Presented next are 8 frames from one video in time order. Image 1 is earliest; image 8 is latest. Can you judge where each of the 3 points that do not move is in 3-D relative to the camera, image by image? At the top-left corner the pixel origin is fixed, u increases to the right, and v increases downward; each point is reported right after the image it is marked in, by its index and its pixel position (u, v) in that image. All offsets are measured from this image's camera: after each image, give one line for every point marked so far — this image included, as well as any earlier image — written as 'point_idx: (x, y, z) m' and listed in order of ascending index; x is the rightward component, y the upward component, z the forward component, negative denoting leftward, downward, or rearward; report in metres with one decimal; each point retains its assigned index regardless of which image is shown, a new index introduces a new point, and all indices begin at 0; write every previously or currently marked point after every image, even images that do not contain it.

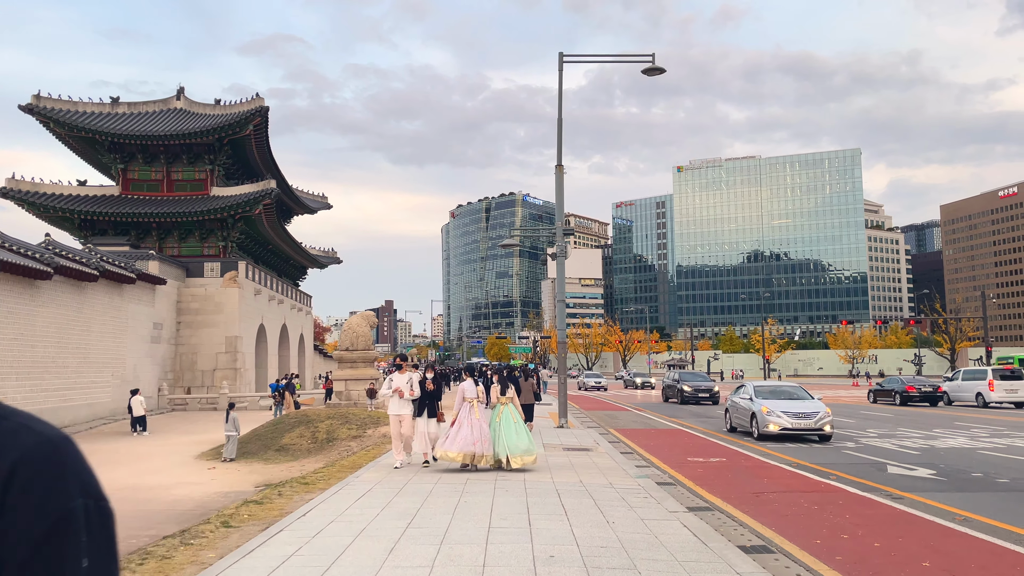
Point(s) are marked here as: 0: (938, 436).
0: (+10.3, -3.6, +19.1) m
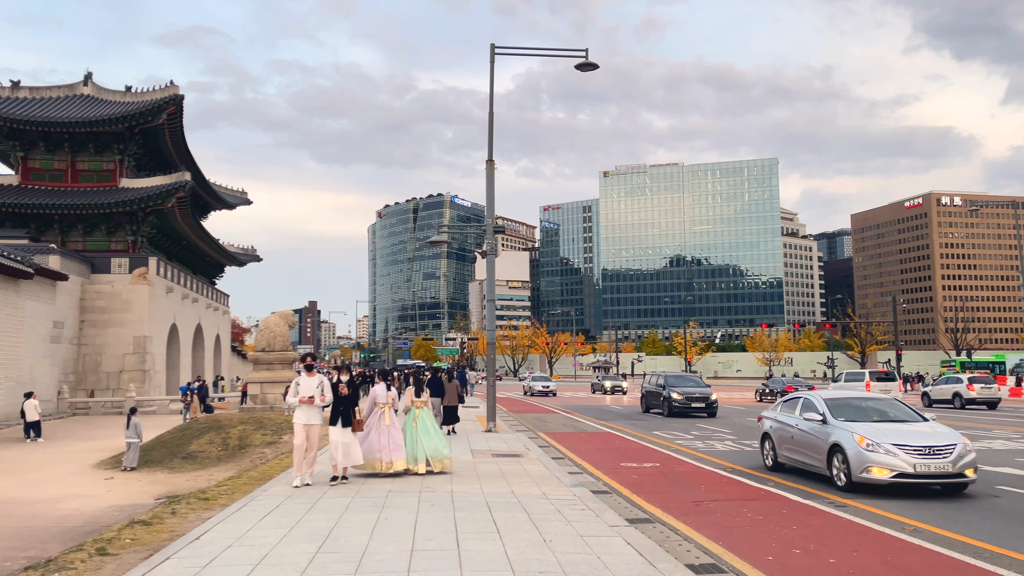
0: (+8.5, -3.6, +19.2) m
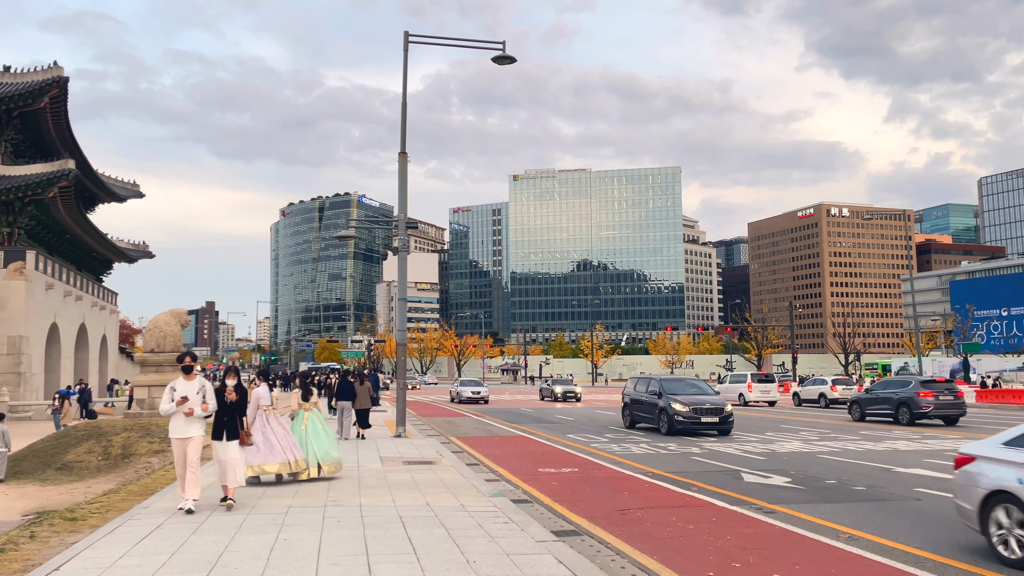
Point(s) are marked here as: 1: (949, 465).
0: (+6.4, -3.7, +19.3) m
1: (+7.5, -3.1, +13.7) m
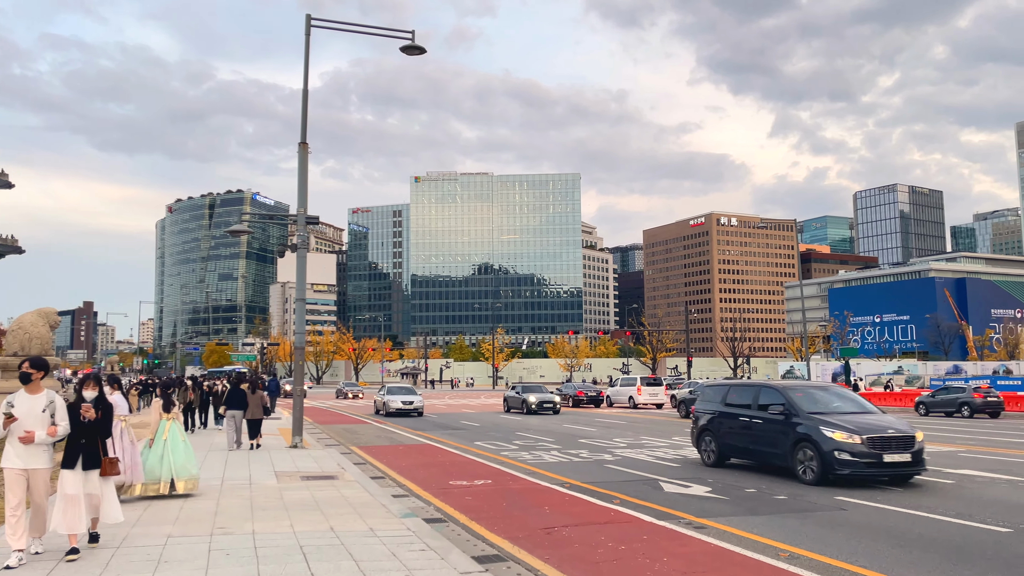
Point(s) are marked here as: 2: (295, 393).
0: (+4.2, -3.8, +19.2) m
1: (+6.0, -3.2, +13.7) m
2: (-5.3, -2.5, +19.2) m
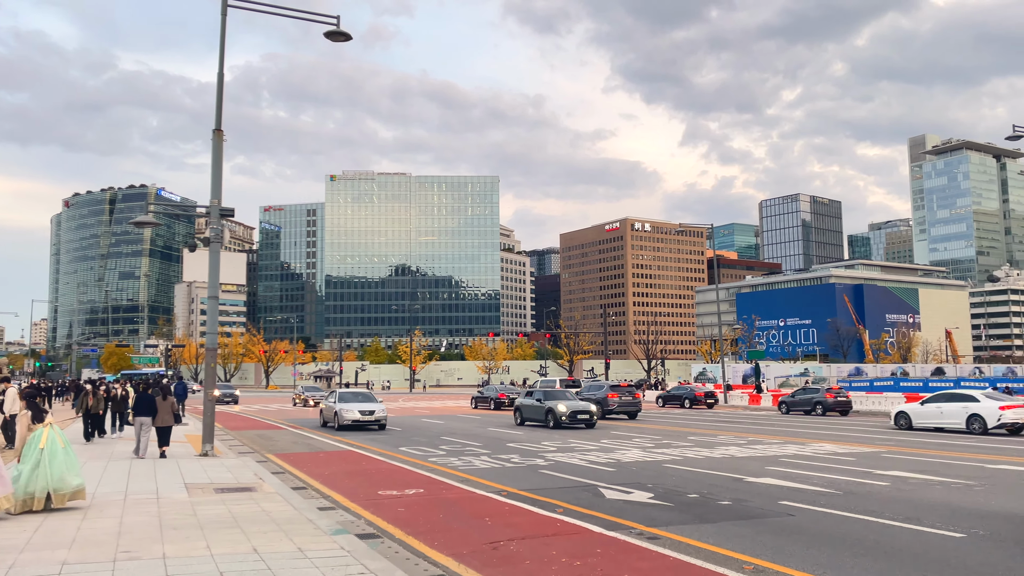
0: (+2.5, -3.8, +18.9) m
1: (+4.9, -3.2, +13.7) m
2: (-6.9, -2.4, +18.0) m
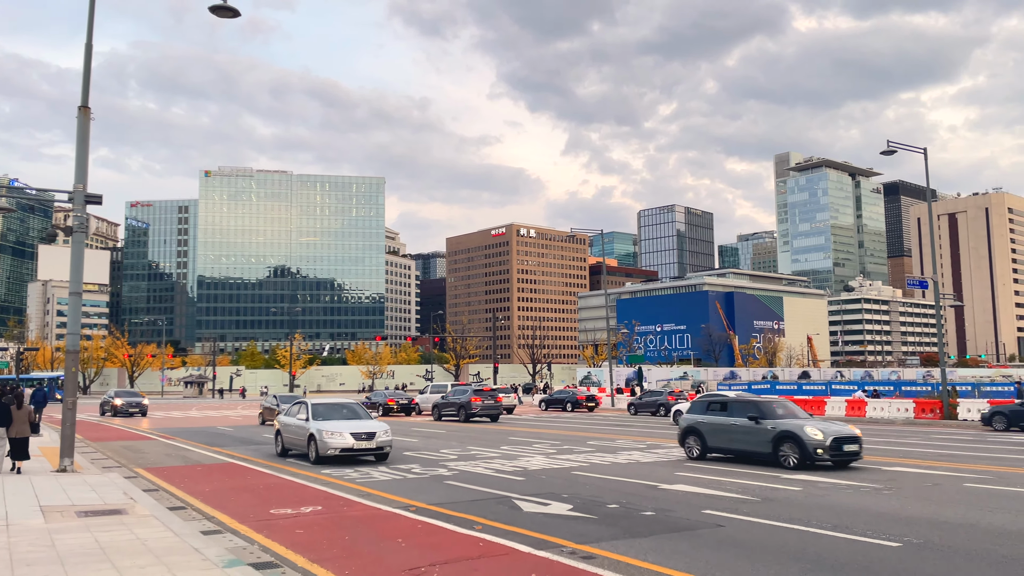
0: (+0.1, -3.9, +18.3) m
1: (+3.3, -3.2, +13.5) m
2: (-9.0, -2.4, +16.0) m
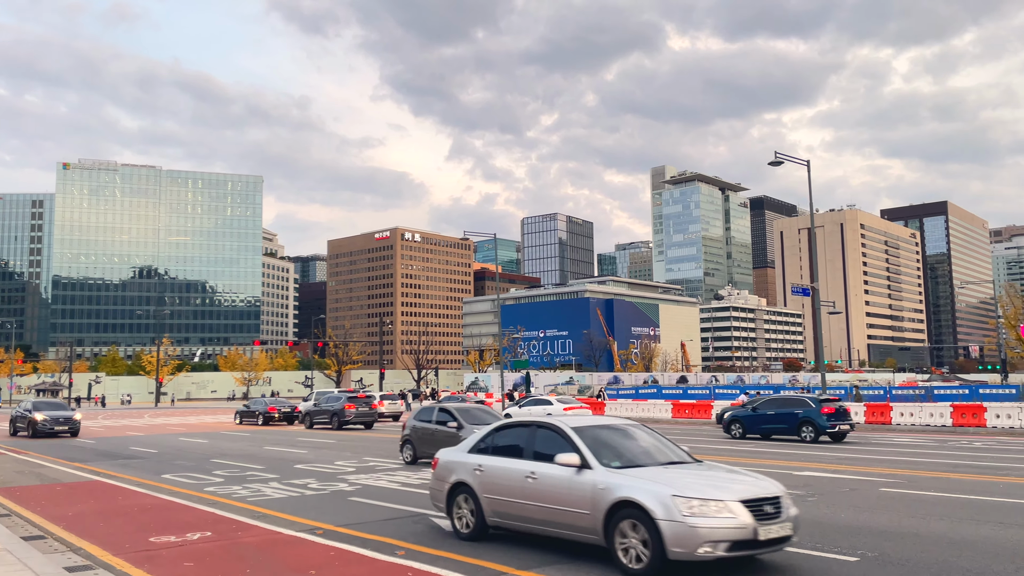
0: (-2.0, -3.9, +17.2) m
1: (+1.8, -3.3, +13.0) m
2: (-10.7, -2.2, +13.6) m
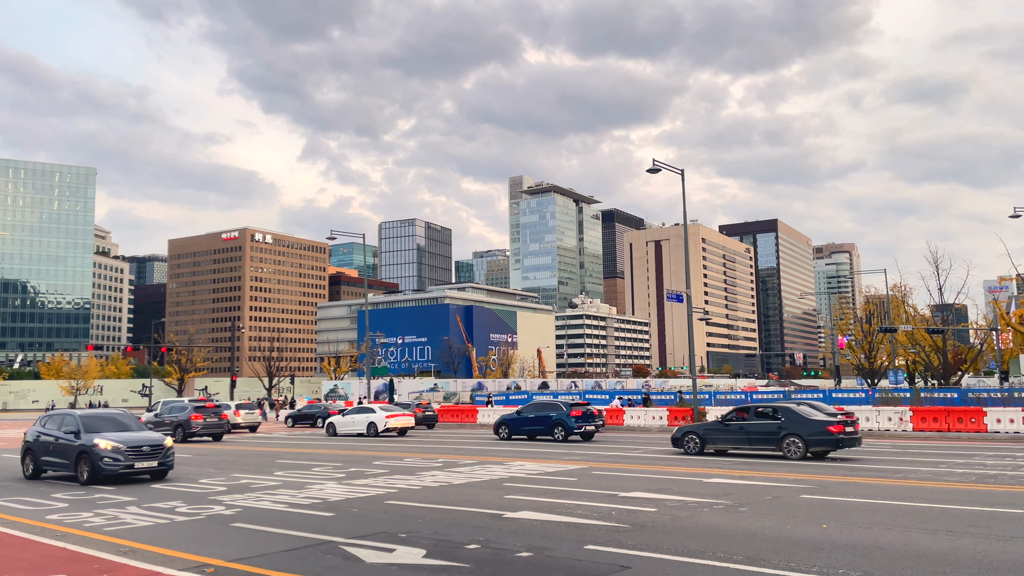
0: (-4.1, -3.8, +15.5) m
1: (+0.5, -3.2, +12.0) m
2: (-12.0, -2.0, +10.4) m
